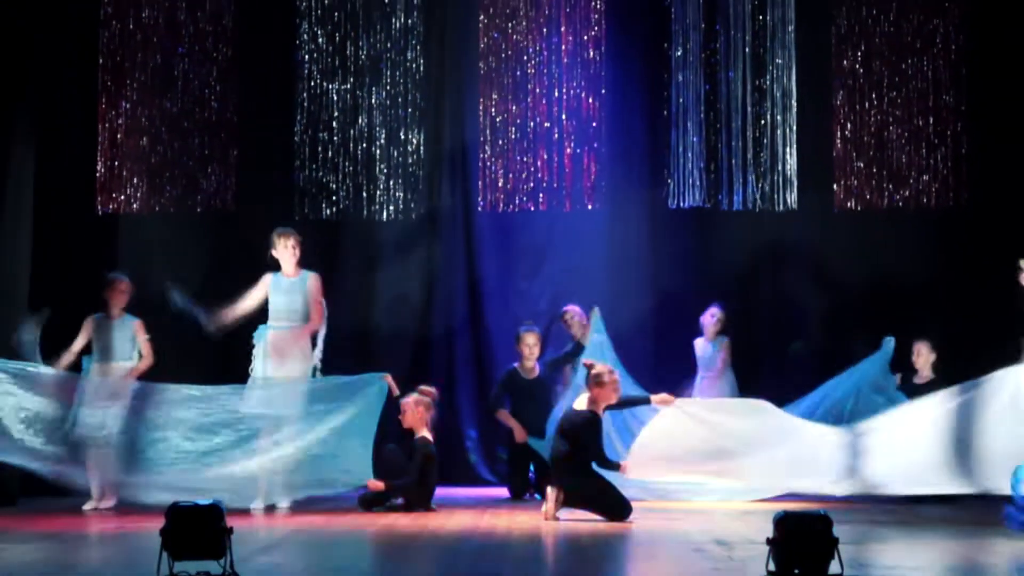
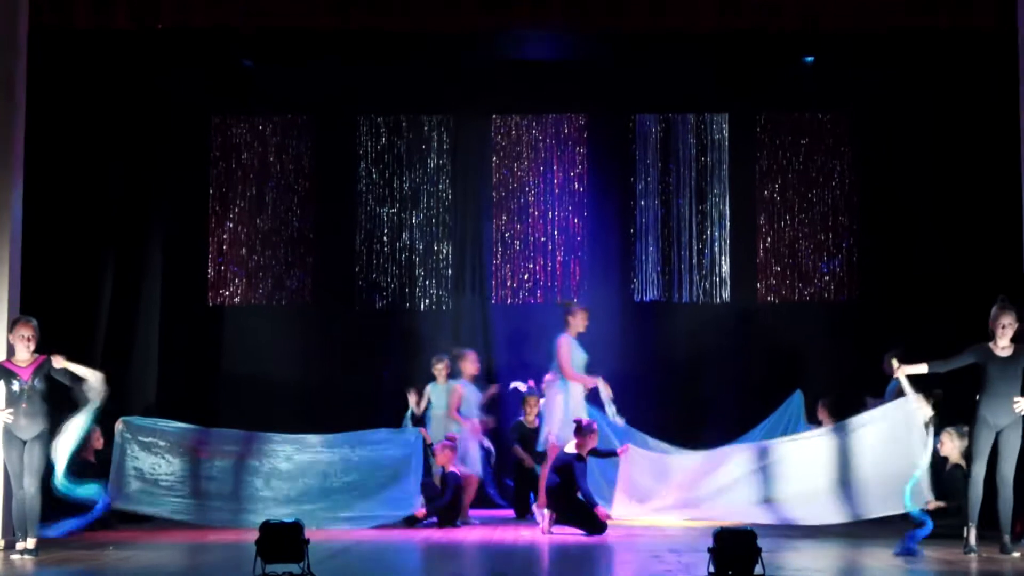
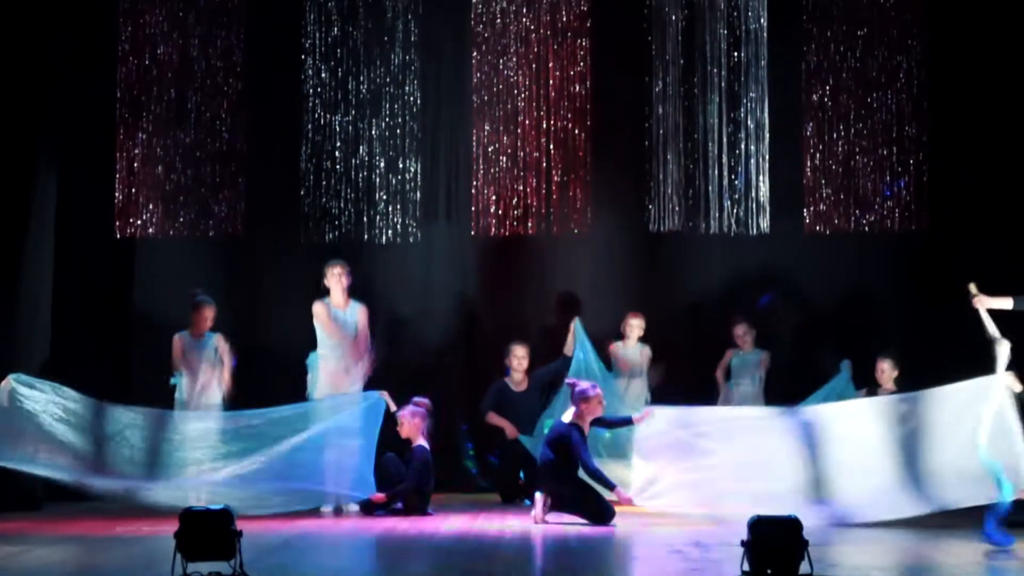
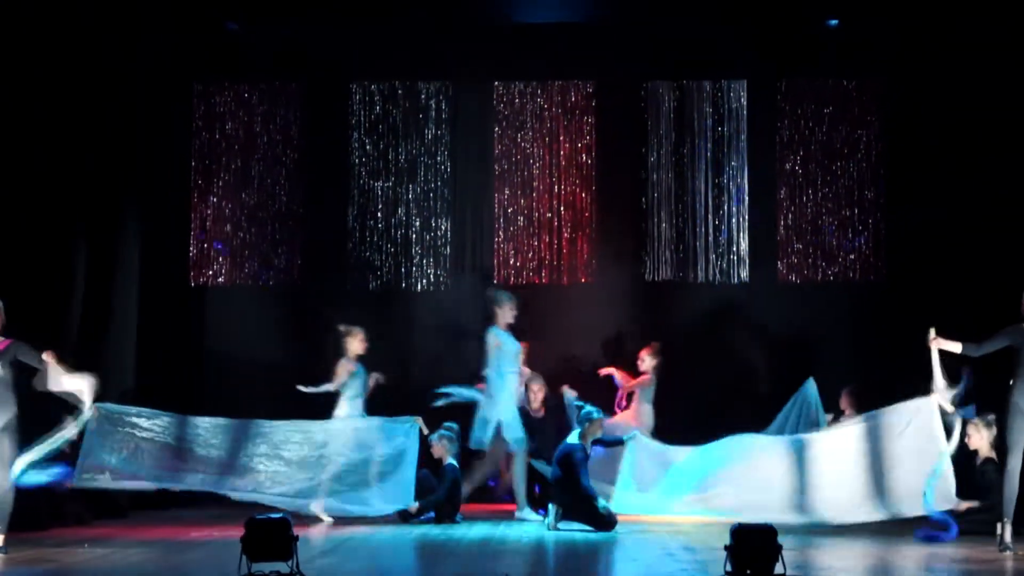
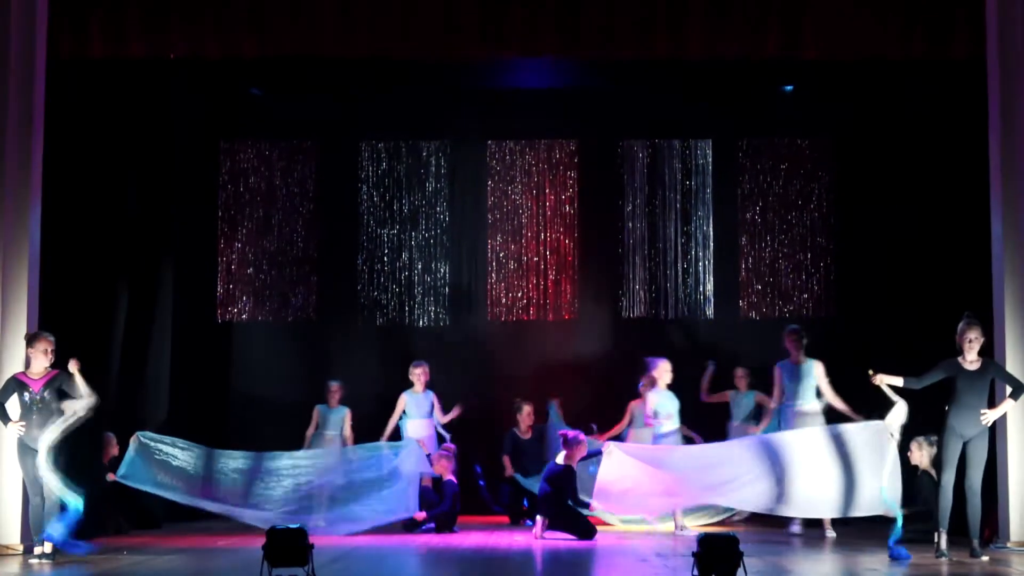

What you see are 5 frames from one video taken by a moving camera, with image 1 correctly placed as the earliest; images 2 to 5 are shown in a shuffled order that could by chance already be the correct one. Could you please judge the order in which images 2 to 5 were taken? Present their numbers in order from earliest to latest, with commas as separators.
3, 4, 2, 5
